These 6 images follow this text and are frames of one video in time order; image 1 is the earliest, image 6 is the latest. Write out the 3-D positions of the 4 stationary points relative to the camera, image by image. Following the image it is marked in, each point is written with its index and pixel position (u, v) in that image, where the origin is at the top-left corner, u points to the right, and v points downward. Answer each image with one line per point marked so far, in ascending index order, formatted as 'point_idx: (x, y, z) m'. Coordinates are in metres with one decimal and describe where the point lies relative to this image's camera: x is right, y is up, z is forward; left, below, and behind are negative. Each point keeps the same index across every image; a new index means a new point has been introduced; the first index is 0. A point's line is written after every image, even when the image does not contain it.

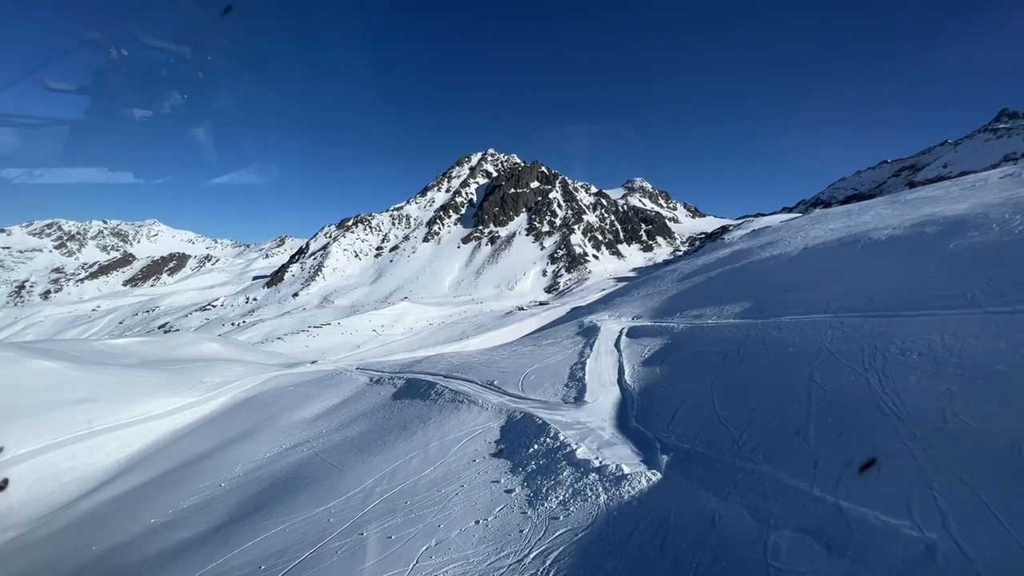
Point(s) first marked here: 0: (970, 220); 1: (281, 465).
0: (+16.3, +2.4, +15.2) m
1: (-8.7, -6.6, +15.9) m
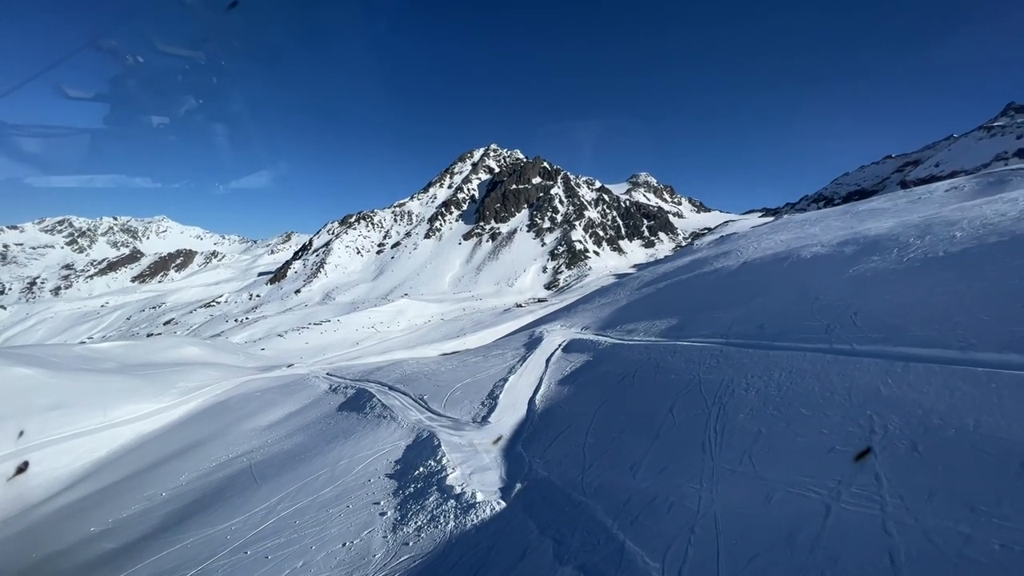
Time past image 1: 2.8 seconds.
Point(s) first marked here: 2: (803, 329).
0: (+13.4, +1.7, +15.4) m
1: (-11.5, -7.4, +16.7) m
2: (+7.5, -1.1, +11.0) m
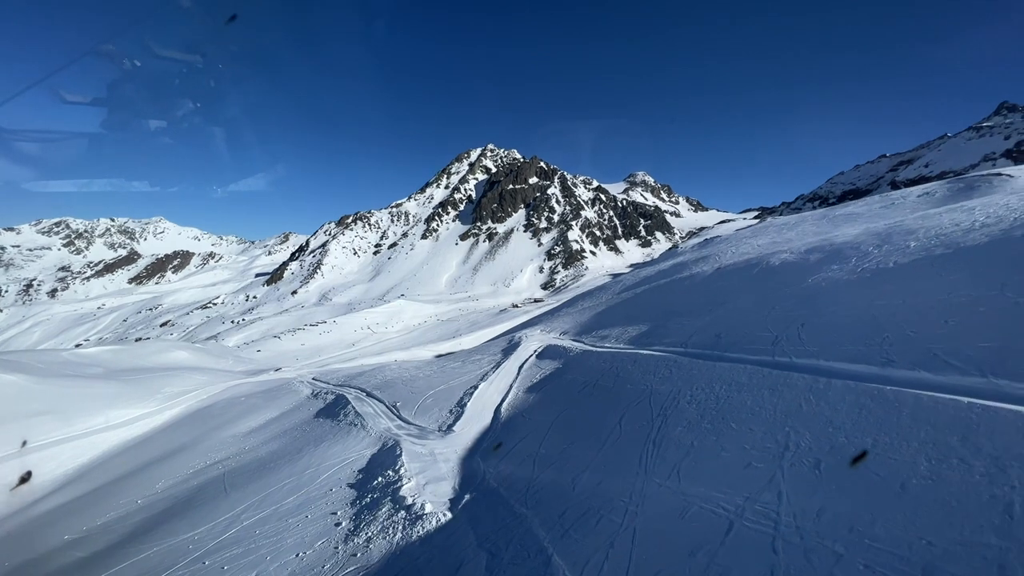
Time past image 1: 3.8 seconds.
0: (+12.2, +1.4, +15.6) m
1: (-12.7, -7.7, +16.9) m
2: (+6.3, -1.4, +11.2) m
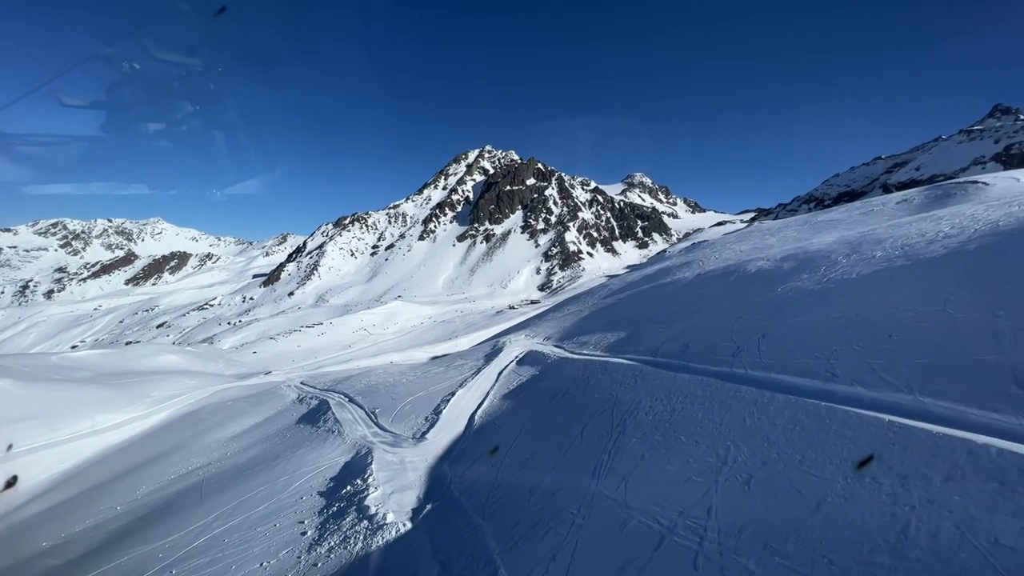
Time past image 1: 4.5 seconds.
0: (+11.3, +1.1, +15.8) m
1: (-13.6, -8.0, +17.0) m
2: (+5.4, -1.7, +11.4) m
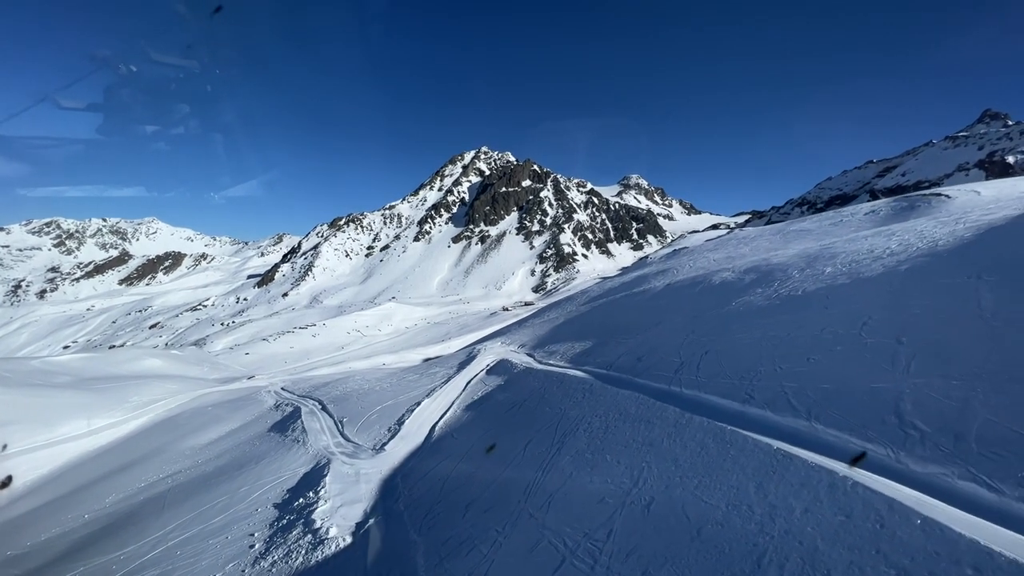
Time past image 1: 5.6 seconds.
0: (+9.9, +0.6, +16.1) m
1: (-15.0, -8.4, +17.1) m
2: (+4.1, -2.1, +11.6) m
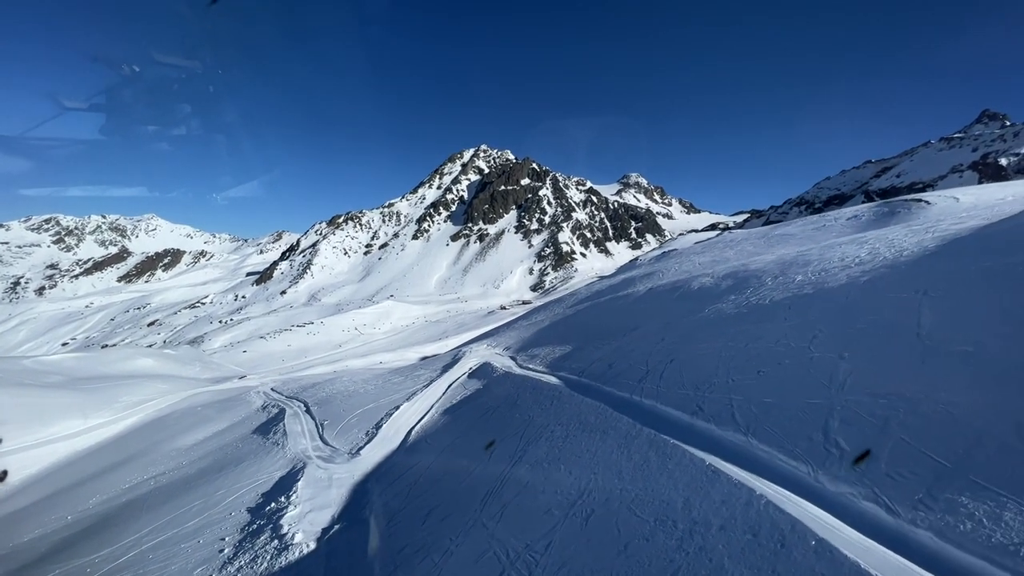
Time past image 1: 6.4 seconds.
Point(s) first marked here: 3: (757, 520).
0: (+9.1, +0.4, +16.2) m
1: (-15.9, -8.6, +17.3) m
2: (+3.2, -2.4, +11.8) m
3: (+3.1, -2.9, +5.3) m
